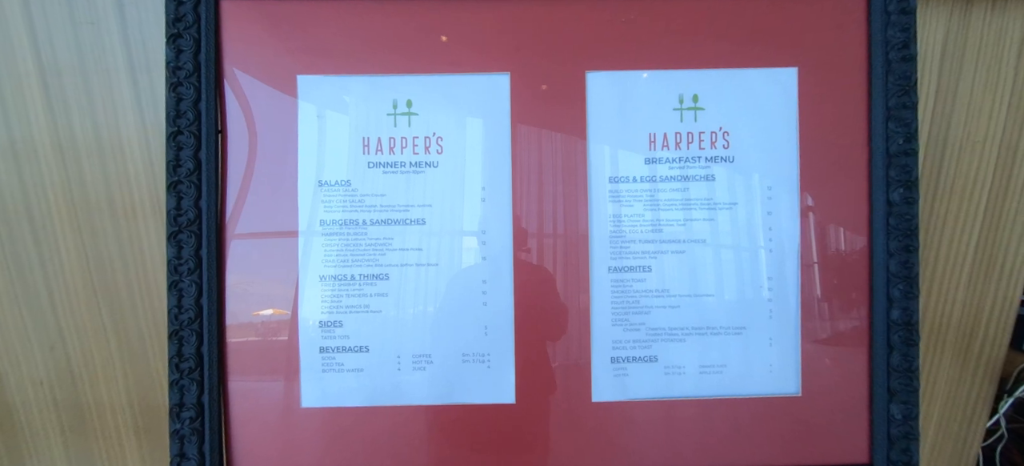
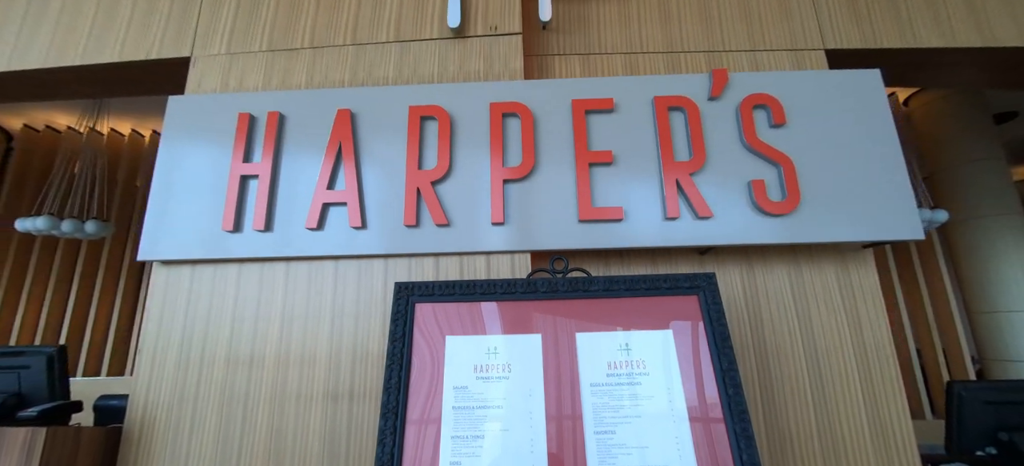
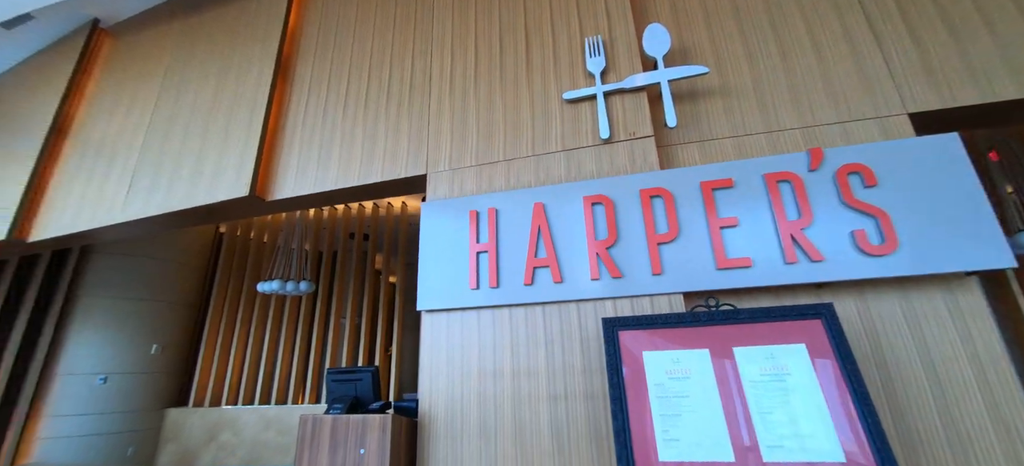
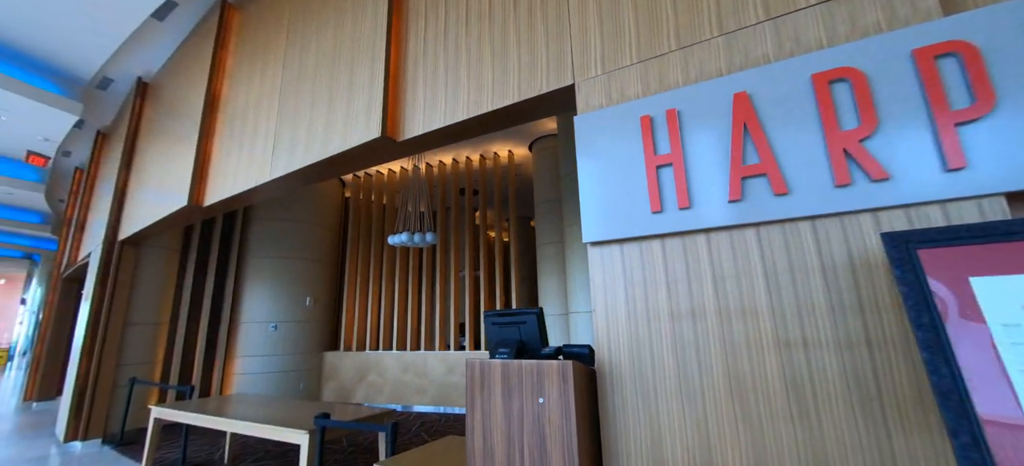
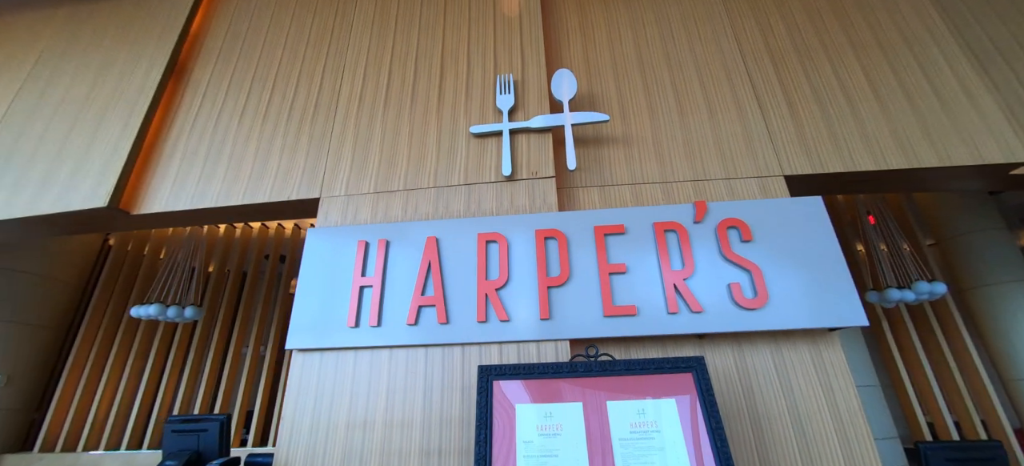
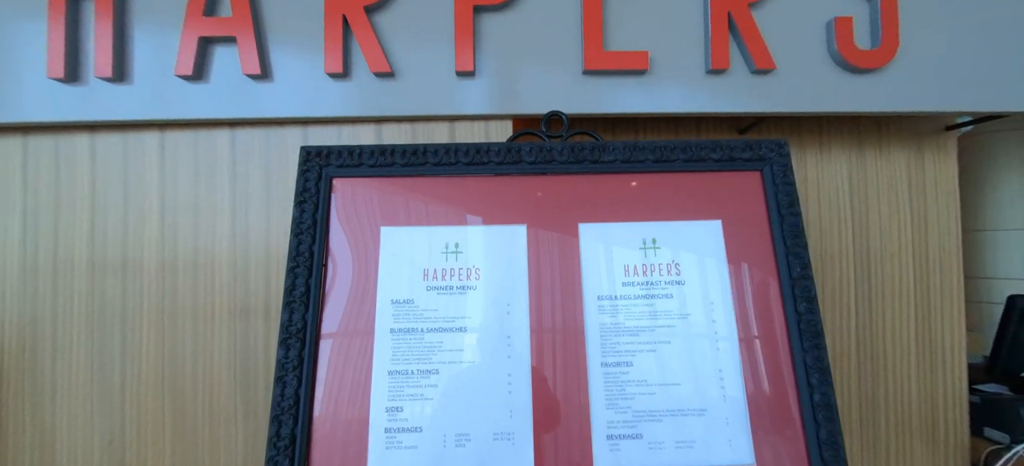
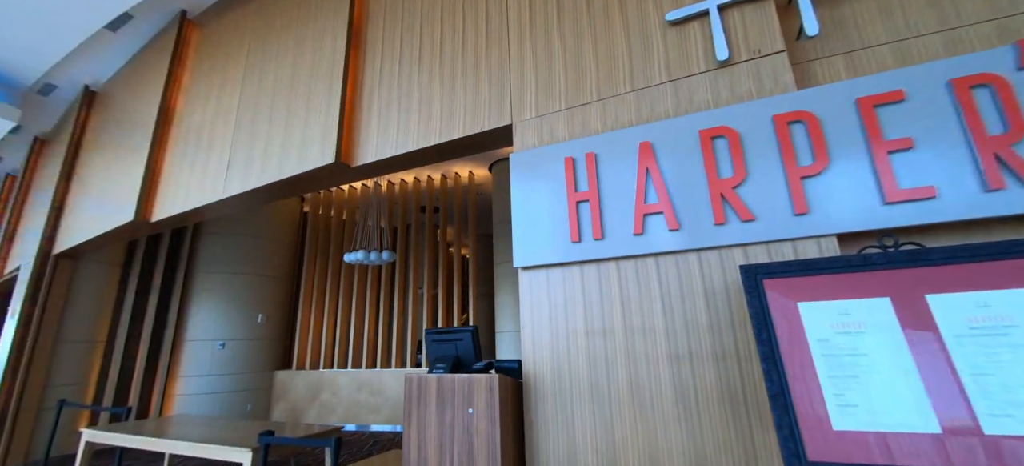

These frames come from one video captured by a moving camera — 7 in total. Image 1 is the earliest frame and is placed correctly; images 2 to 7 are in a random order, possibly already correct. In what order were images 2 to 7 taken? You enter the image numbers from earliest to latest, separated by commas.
6, 2, 5, 3, 7, 4
